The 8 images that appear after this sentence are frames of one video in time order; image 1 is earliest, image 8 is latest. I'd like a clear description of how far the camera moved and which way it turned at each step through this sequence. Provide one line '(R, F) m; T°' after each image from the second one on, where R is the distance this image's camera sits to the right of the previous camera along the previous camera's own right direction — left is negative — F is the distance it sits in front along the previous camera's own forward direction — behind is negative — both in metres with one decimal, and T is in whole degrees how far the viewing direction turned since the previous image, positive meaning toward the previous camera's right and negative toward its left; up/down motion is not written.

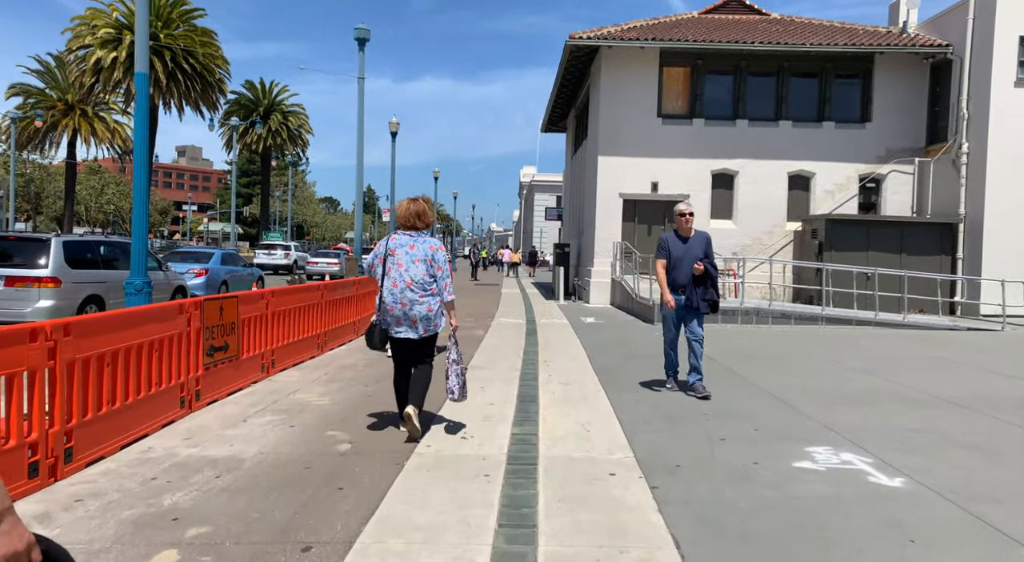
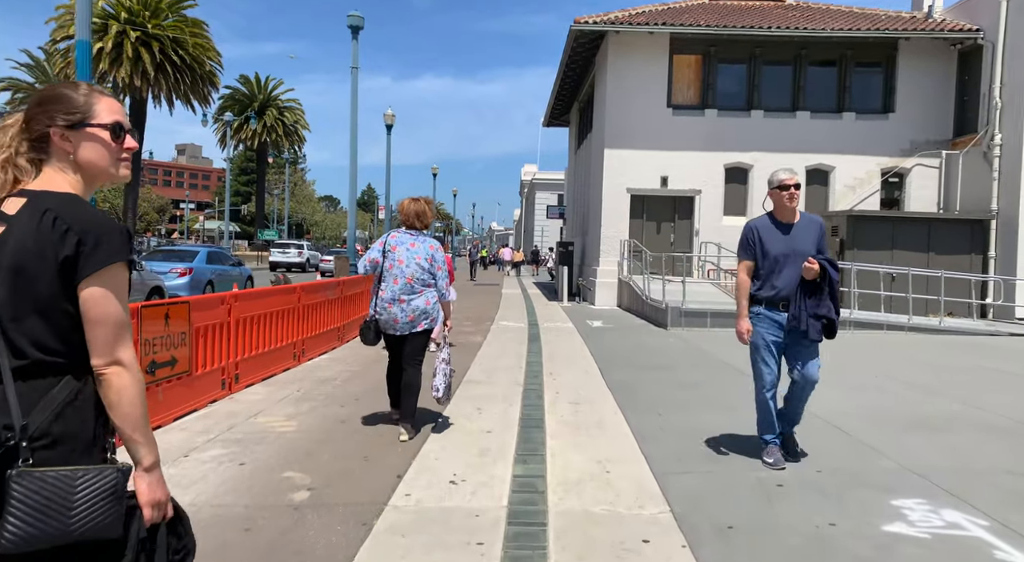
(0.0, +1.1) m; 0°
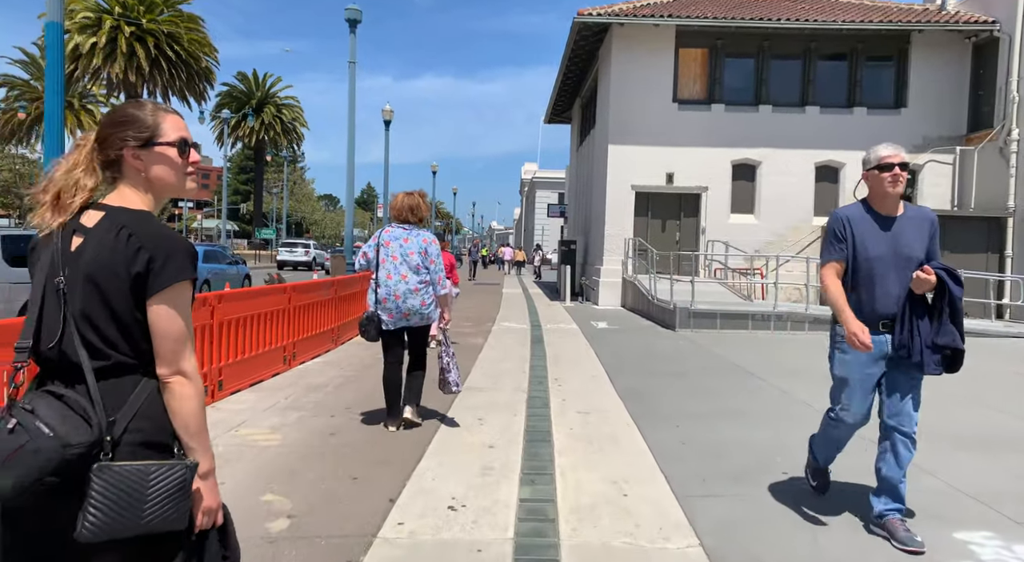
(0.0, +0.5) m; 0°
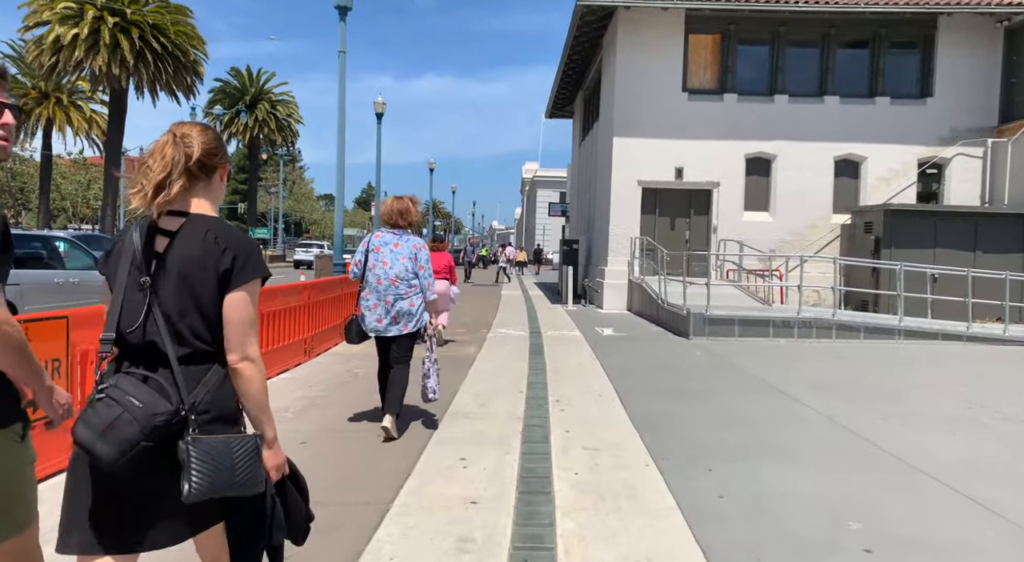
(+0.1, +1.2) m; 0°
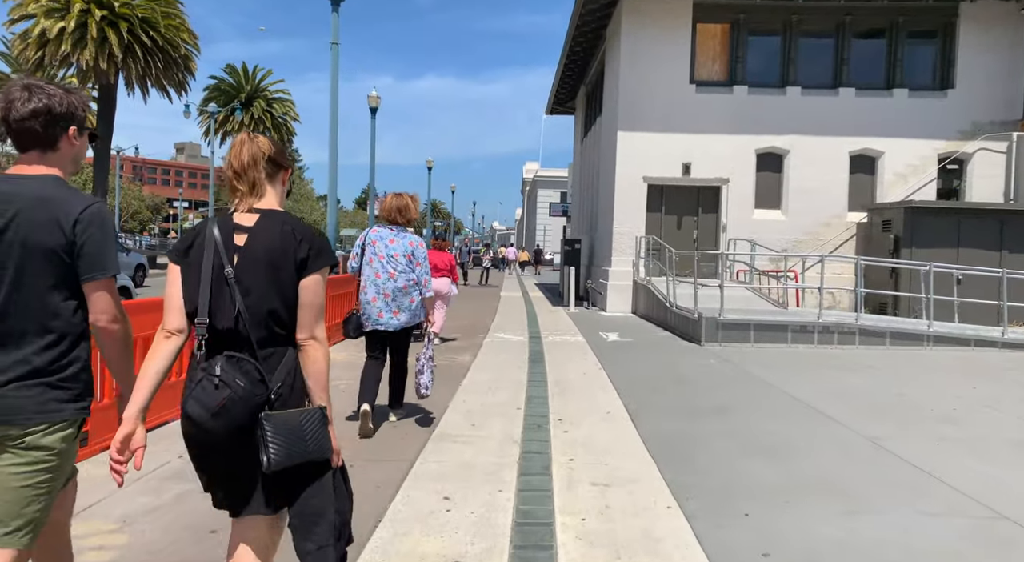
(0.0, +0.8) m; 0°
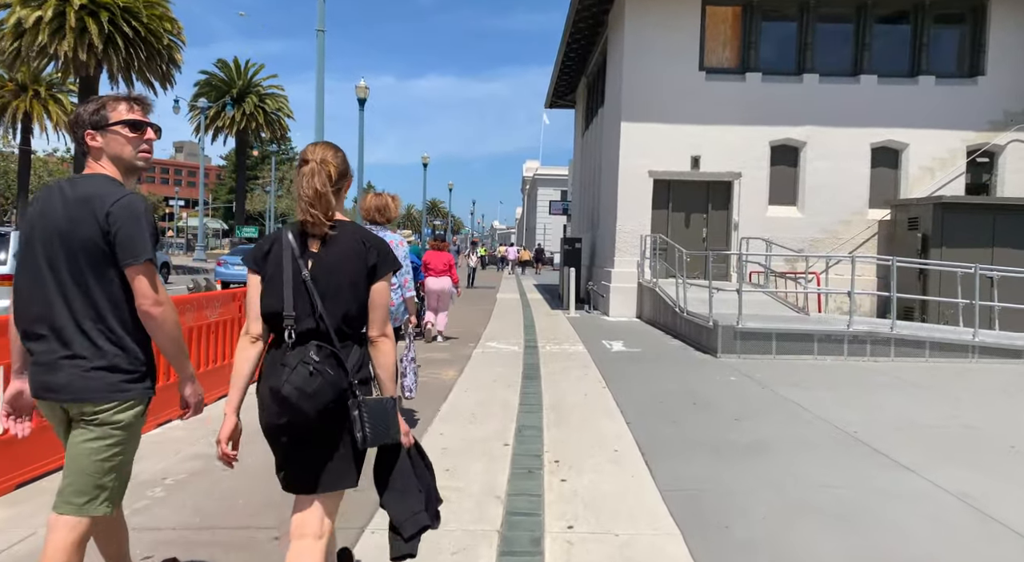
(+0.1, +1.2) m; 0°
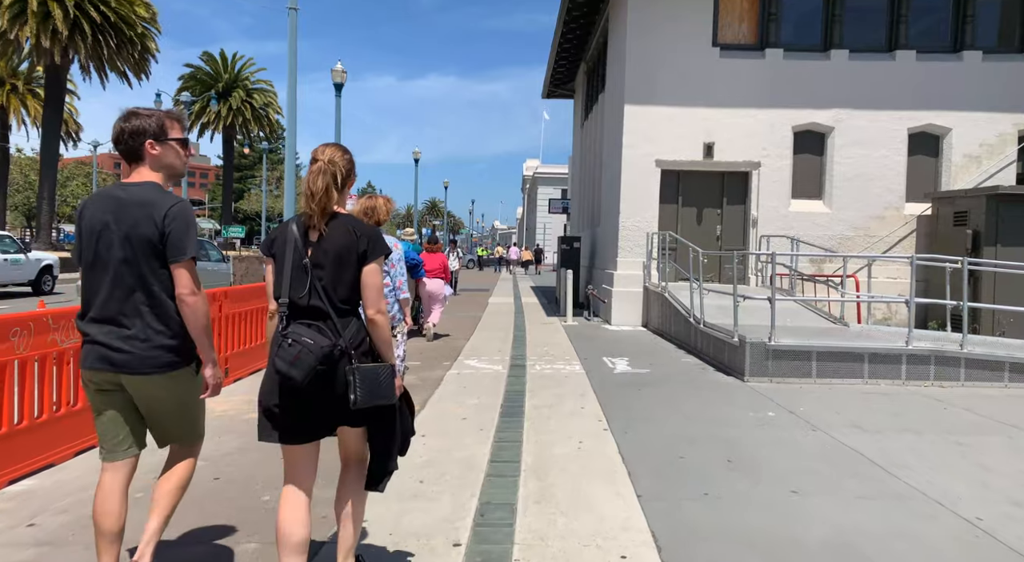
(+0.2, +1.8) m; 0°
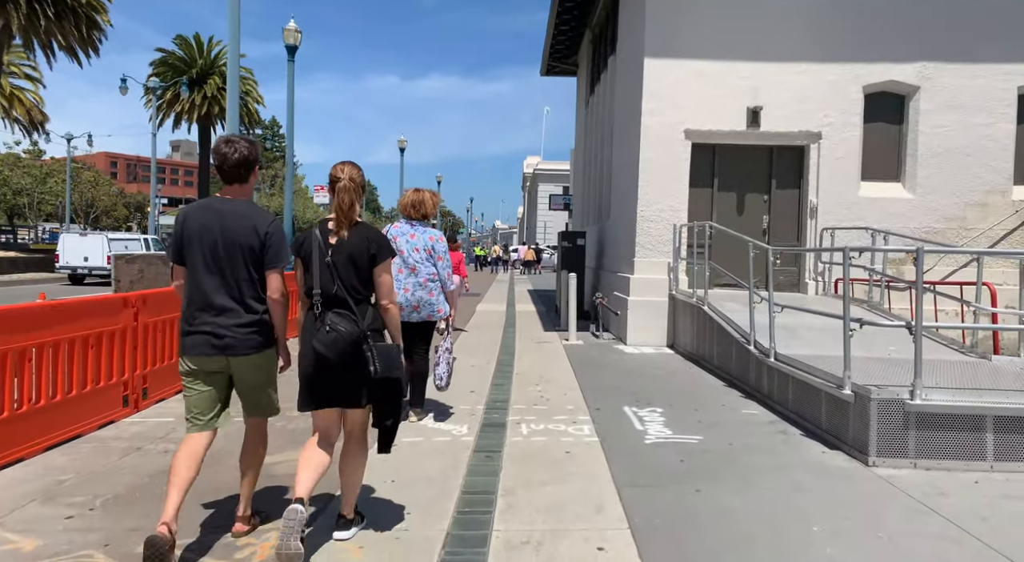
(+0.2, +3.2) m; 0°
